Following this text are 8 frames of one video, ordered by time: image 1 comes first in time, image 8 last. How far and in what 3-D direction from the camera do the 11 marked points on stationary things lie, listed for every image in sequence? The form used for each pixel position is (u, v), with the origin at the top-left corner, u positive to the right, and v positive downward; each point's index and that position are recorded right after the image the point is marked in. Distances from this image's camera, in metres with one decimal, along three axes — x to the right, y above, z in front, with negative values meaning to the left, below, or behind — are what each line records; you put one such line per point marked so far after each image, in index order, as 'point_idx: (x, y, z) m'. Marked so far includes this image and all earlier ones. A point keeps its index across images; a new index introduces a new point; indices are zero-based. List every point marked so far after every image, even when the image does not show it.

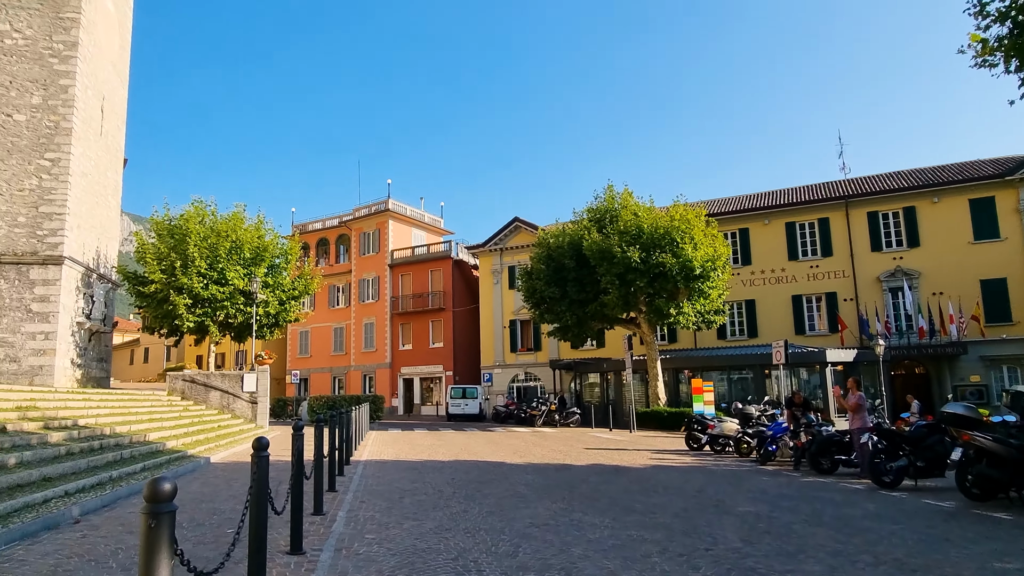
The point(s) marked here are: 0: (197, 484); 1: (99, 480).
0: (-4.2, -2.6, +8.4) m
1: (-4.8, -2.2, +7.4) m
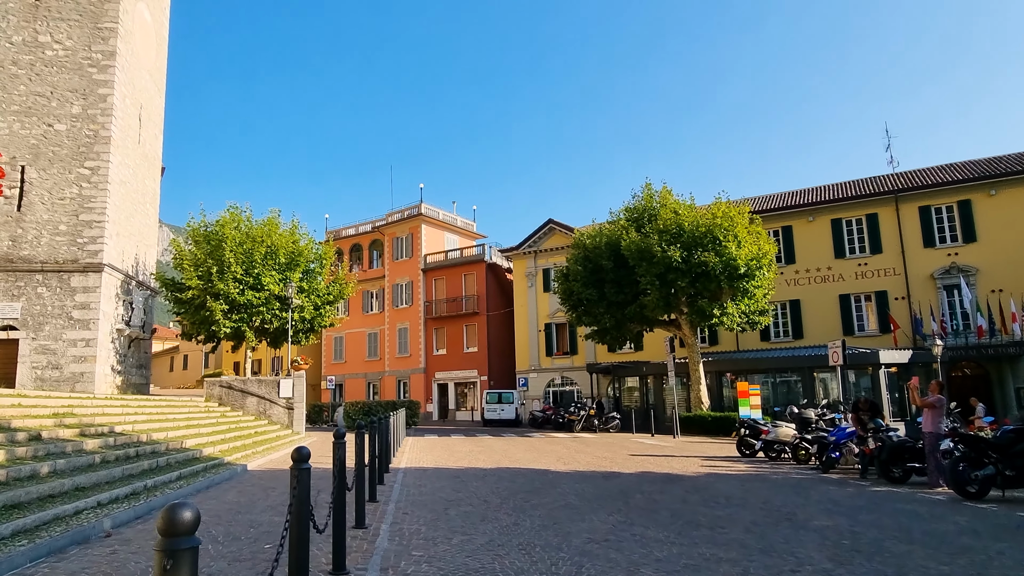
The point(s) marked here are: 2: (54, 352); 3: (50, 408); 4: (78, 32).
0: (-3.5, -2.6, +8.1) m
1: (-4.2, -2.3, +7.1) m
2: (-13.0, -1.8, +18.0) m
3: (-7.2, -1.9, +9.9) m
4: (-13.5, +8.0, +19.7) m
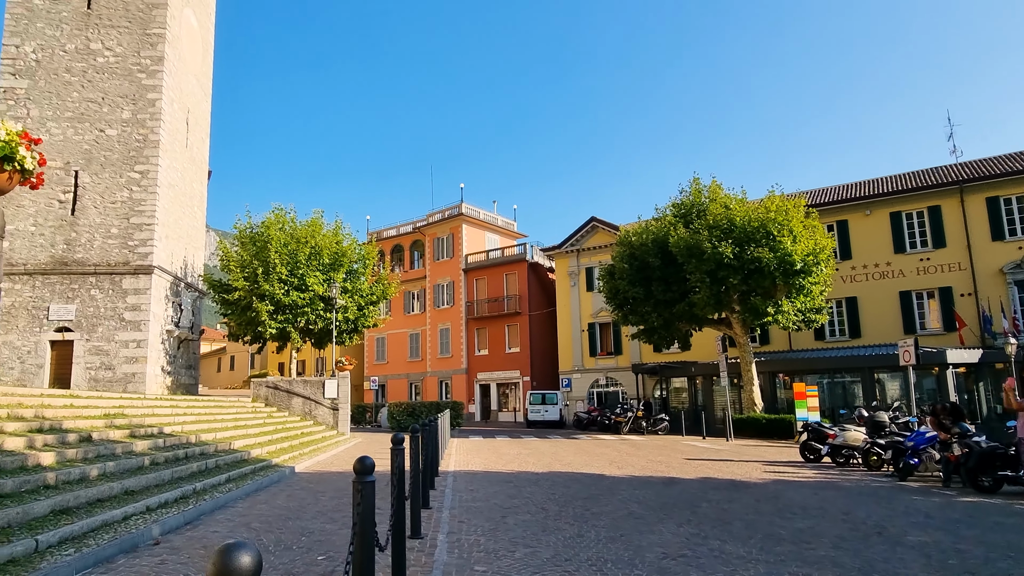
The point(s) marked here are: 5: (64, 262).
0: (-2.8, -2.6, +7.8) m
1: (-3.6, -2.2, +6.9) m
2: (-11.7, -1.9, +18.3) m
3: (-6.4, -1.9, +9.8) m
4: (-12.1, +7.9, +20.0) m
5: (-13.2, +0.7, +18.7) m
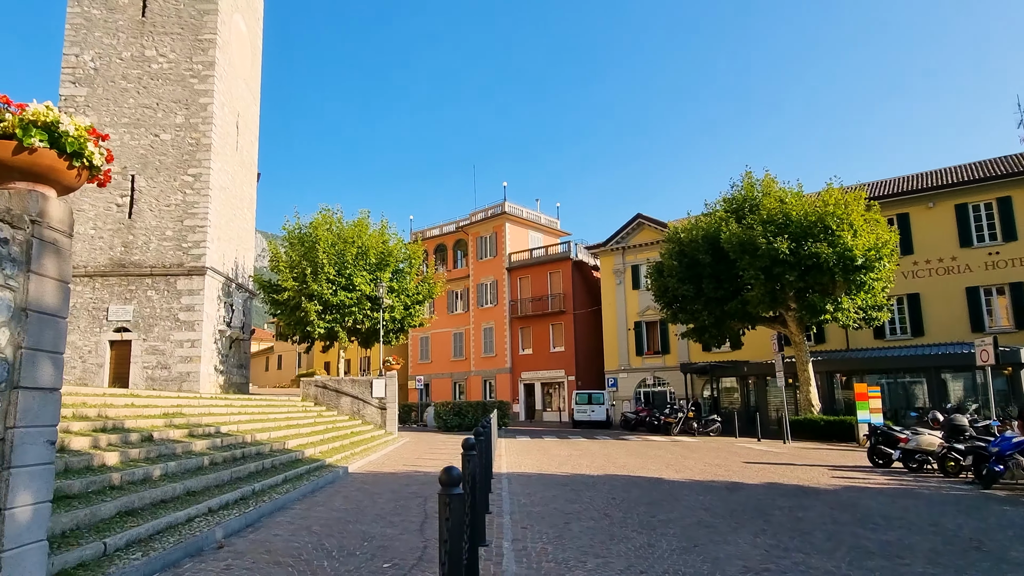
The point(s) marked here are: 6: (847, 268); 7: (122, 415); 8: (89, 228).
0: (-2.1, -2.6, +7.7) m
1: (-2.9, -2.2, +6.8) m
2: (-10.3, -1.9, +18.7) m
3: (-5.5, -1.9, +9.9) m
4: (-10.7, +7.9, +20.5) m
5: (-11.8, +0.7, +19.2) m
6: (+10.4, +0.6, +19.6) m
7: (-5.2, -1.7, +8.4) m
8: (-12.8, +1.8, +19.2) m
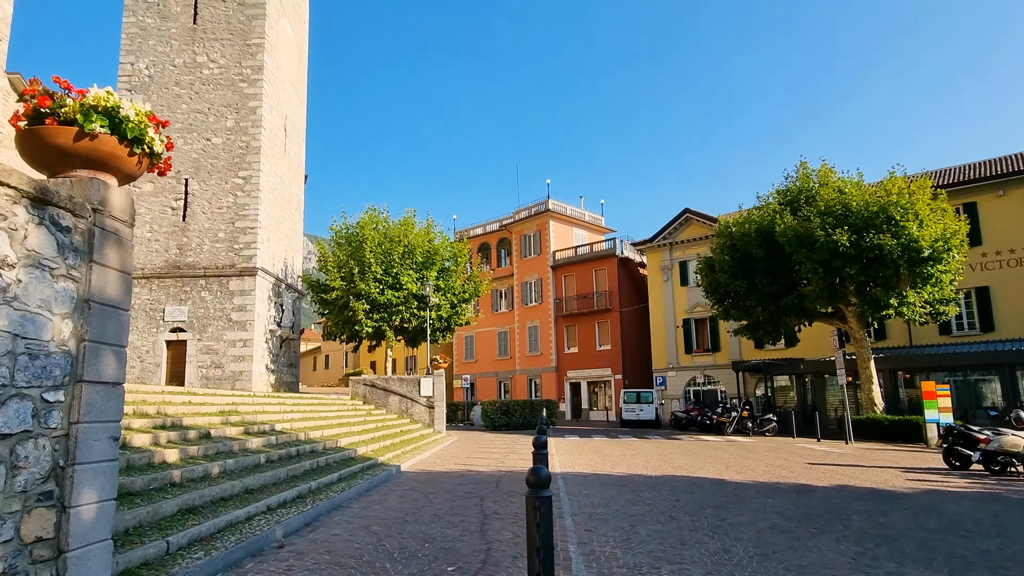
0: (-1.4, -2.5, +7.6) m
1: (-2.3, -2.2, +6.7) m
2: (-8.9, -1.9, +19.1) m
3: (-4.7, -1.9, +10.0) m
4: (-9.3, +7.8, +20.8) m
5: (-10.4, +0.7, +19.6) m
6: (+11.8, +0.8, +18.6) m
7: (-4.5, -1.7, +8.5) m
8: (-11.4, +1.8, +19.7) m
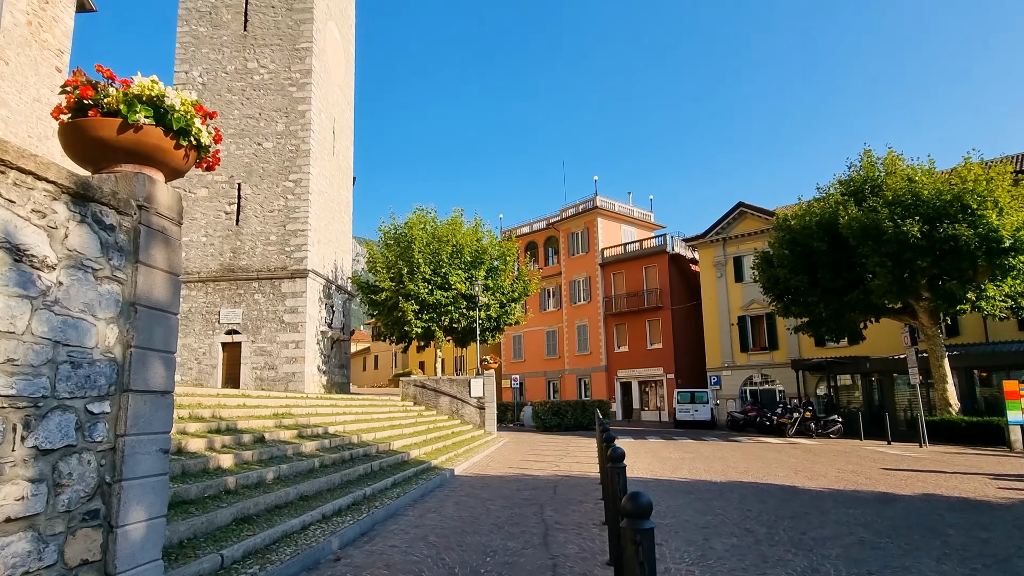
0: (-0.7, -2.5, +7.3) m
1: (-1.6, -2.2, +6.5) m
2: (-7.4, -2.0, +19.4) m
3: (-3.8, -1.9, +10.0) m
4: (-7.7, +7.8, +21.1) m
5: (-8.8, +0.6, +20.0) m
6: (+13.2, +1.0, +17.4) m
7: (-3.7, -1.7, +8.5) m
8: (-9.9, +1.7, +20.2) m
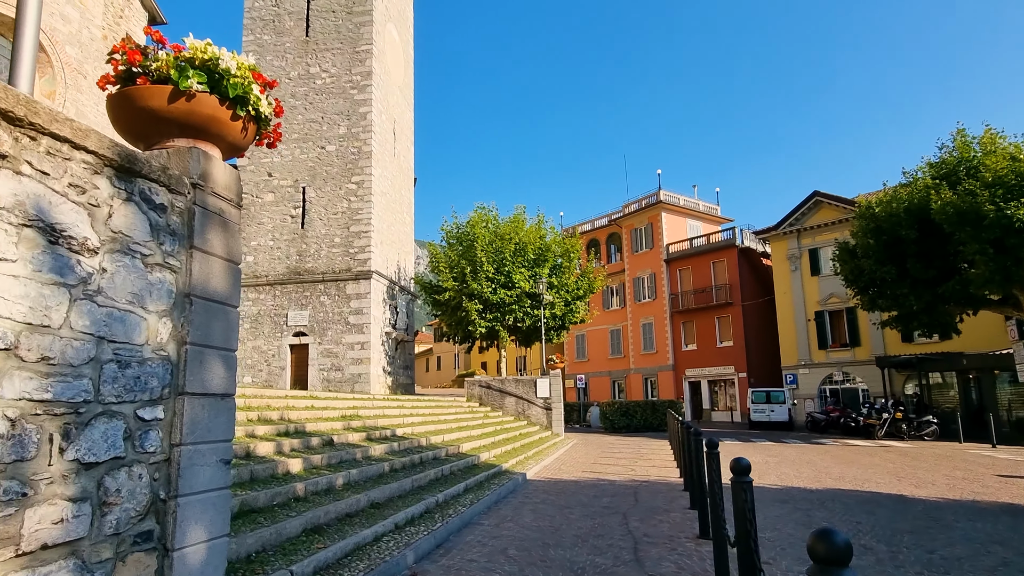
0: (+0.2, -2.4, +6.9) m
1: (-0.8, -2.1, +6.2) m
2: (-5.4, -2.0, +19.5) m
3: (-2.7, -1.9, +9.8) m
4: (-5.7, +7.7, +21.3) m
5: (-6.8, +0.5, +20.2) m
6: (+14.9, +1.3, +15.6) m
7: (-2.7, -1.7, +8.3) m
8: (-7.8, +1.6, +20.5) m
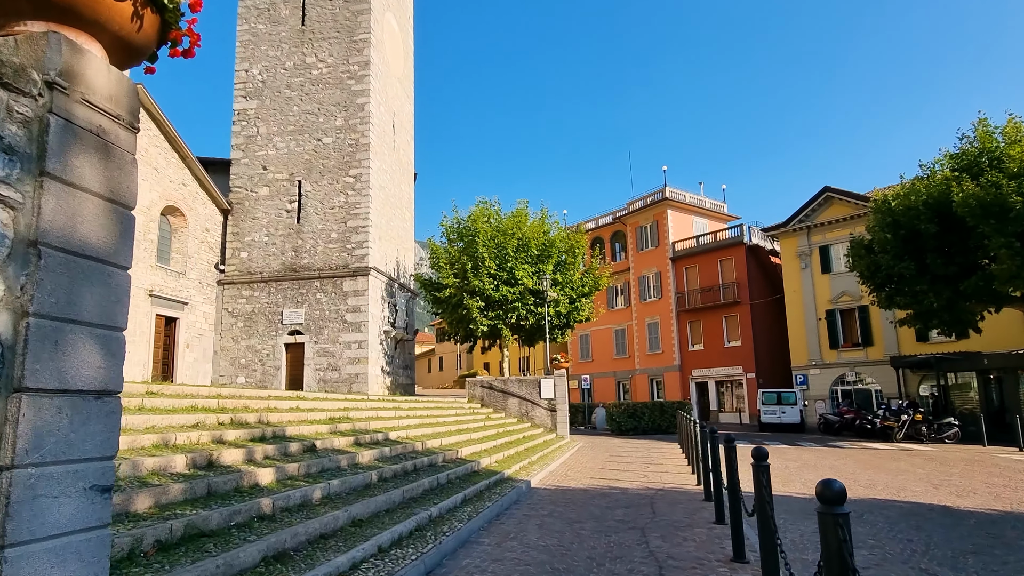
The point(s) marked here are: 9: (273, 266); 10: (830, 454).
0: (+0.2, -2.3, +6.1) m
1: (-0.8, -2.0, +5.4) m
2: (-5.3, -1.9, +18.7) m
3: (-2.6, -1.8, +9.0) m
4: (-5.7, +7.8, +20.5) m
5: (-6.7, +0.6, +19.5) m
6: (+14.9, +1.5, +14.8) m
7: (-2.7, -1.6, +7.5) m
8: (-7.8, +1.7, +19.8) m
9: (-7.4, +0.7, +19.5) m
10: (+7.2, -3.8, +14.3) m
